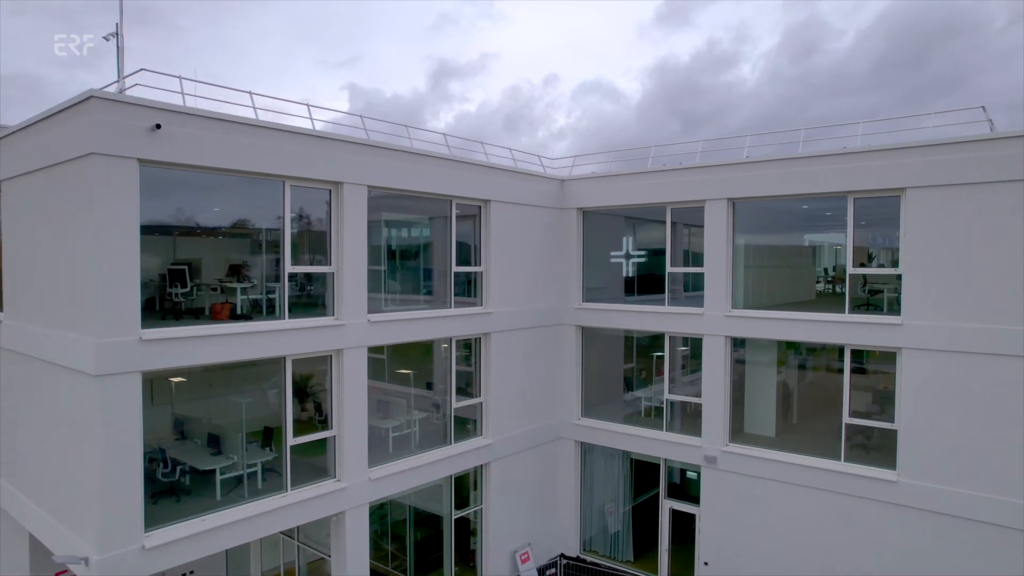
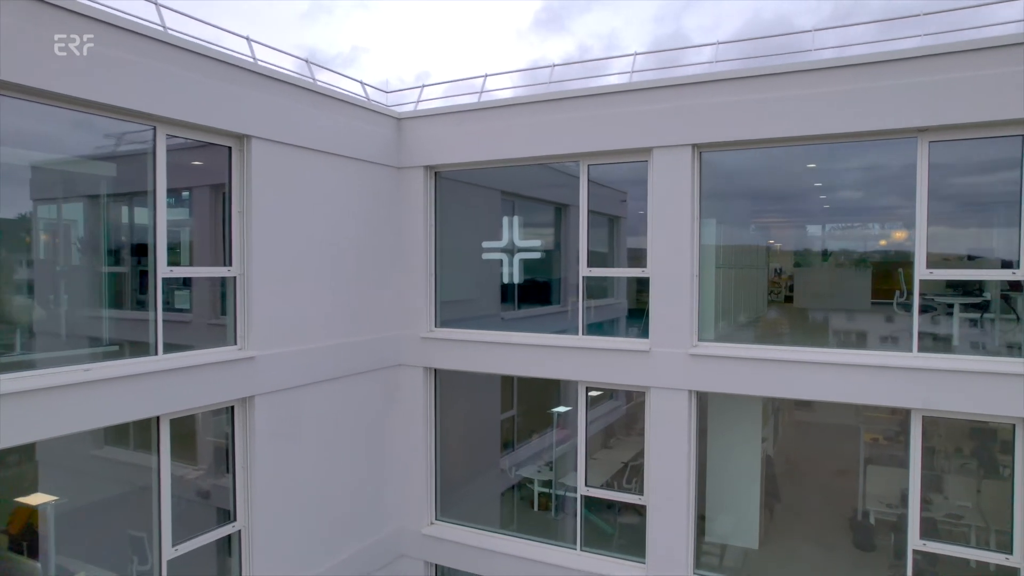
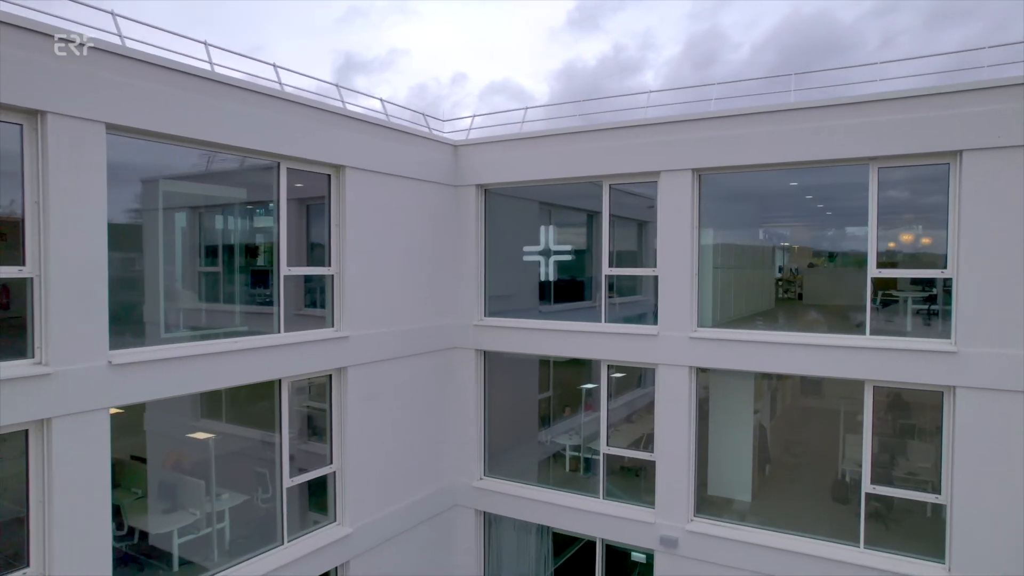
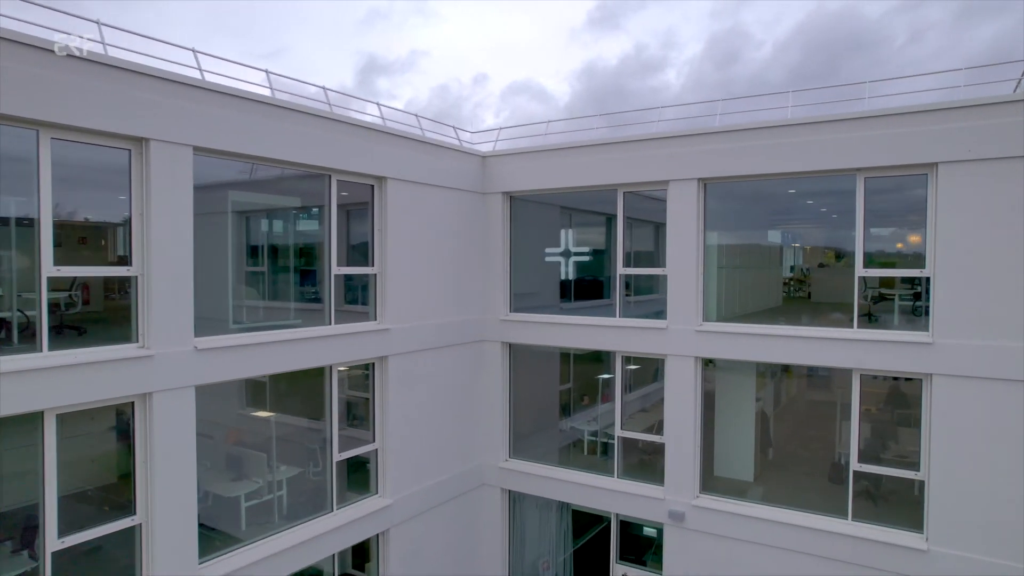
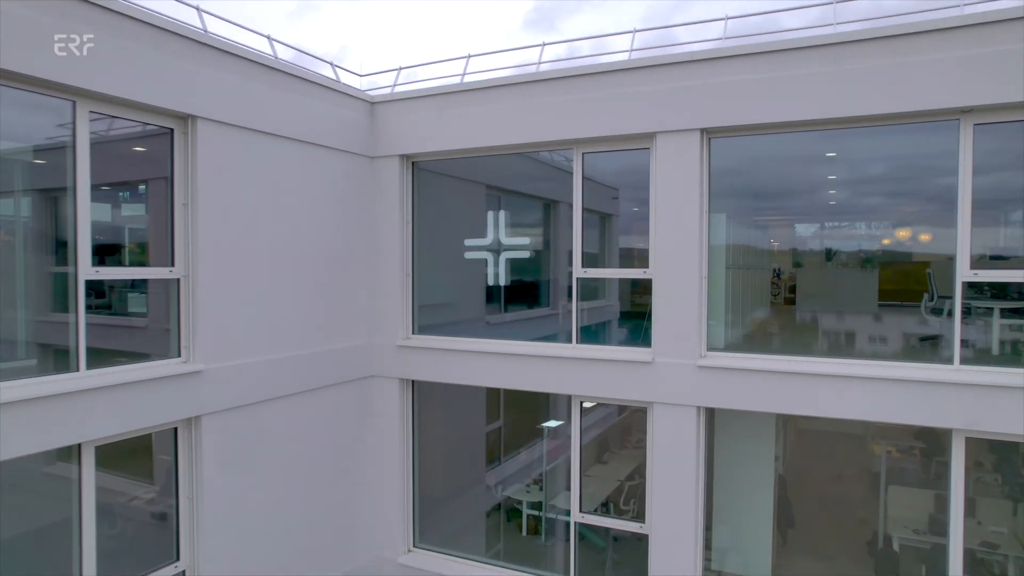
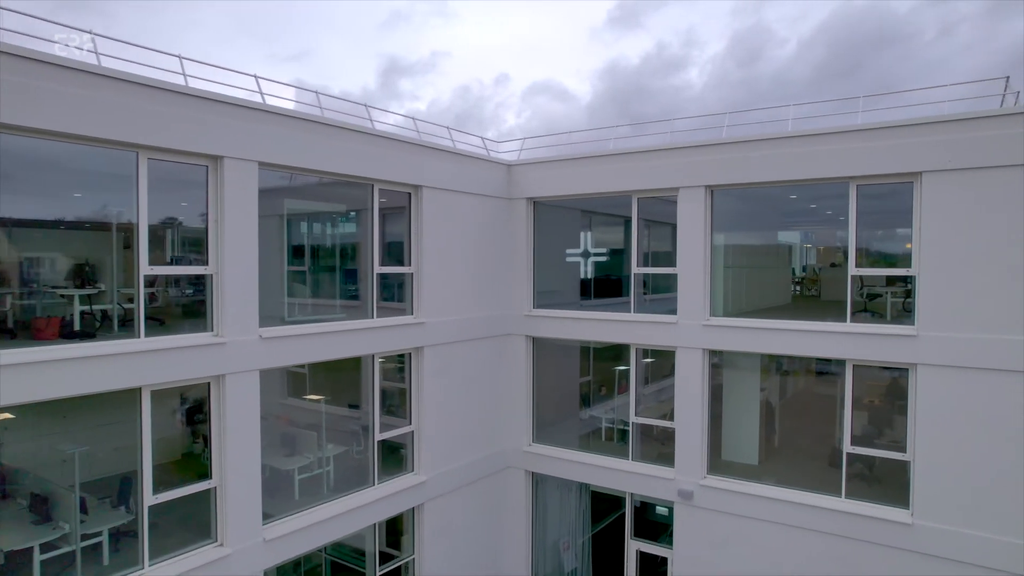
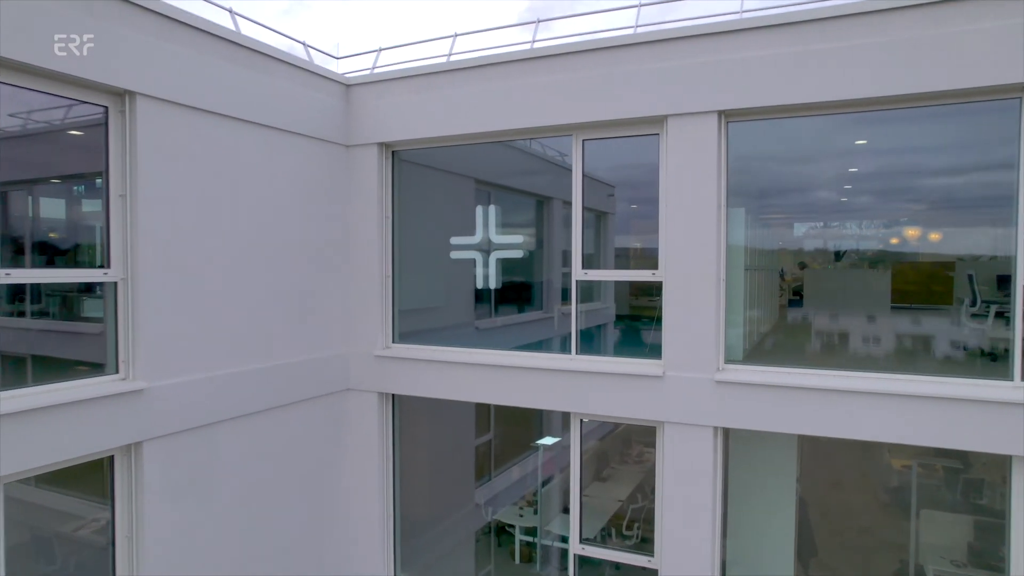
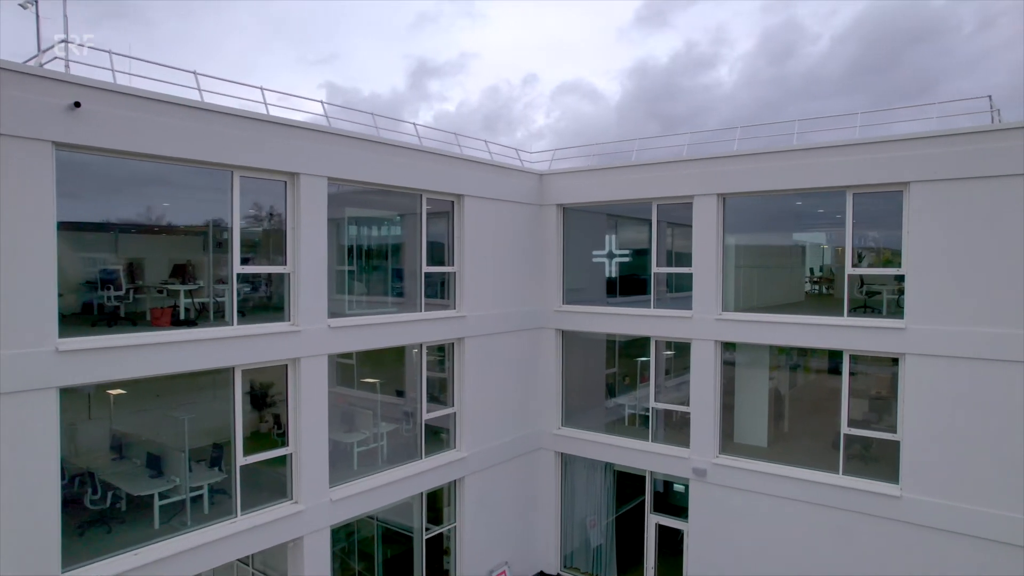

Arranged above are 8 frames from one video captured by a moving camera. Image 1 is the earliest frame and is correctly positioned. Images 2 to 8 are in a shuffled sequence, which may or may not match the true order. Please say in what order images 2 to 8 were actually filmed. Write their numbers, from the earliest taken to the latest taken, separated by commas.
8, 6, 4, 3, 2, 5, 7
